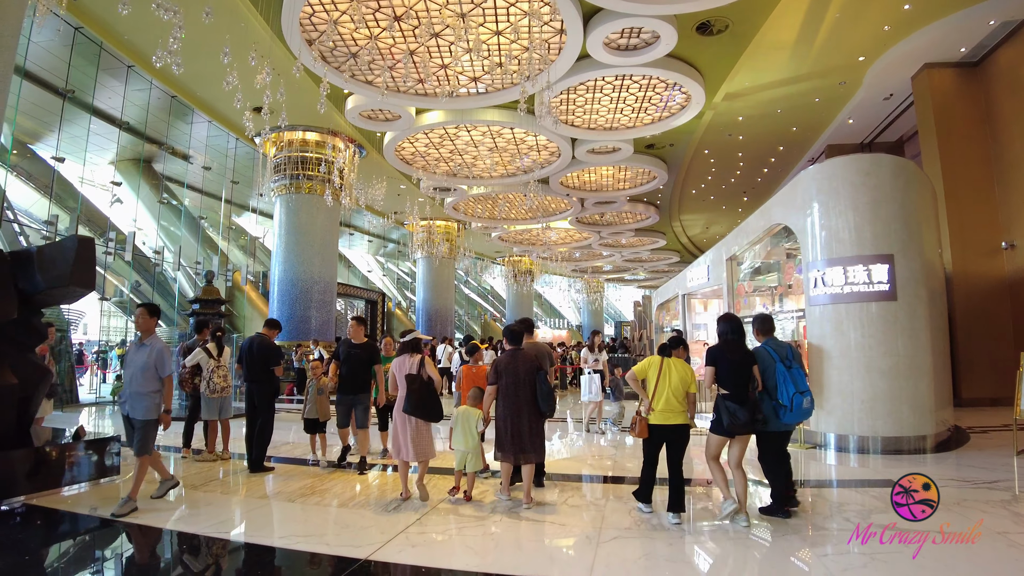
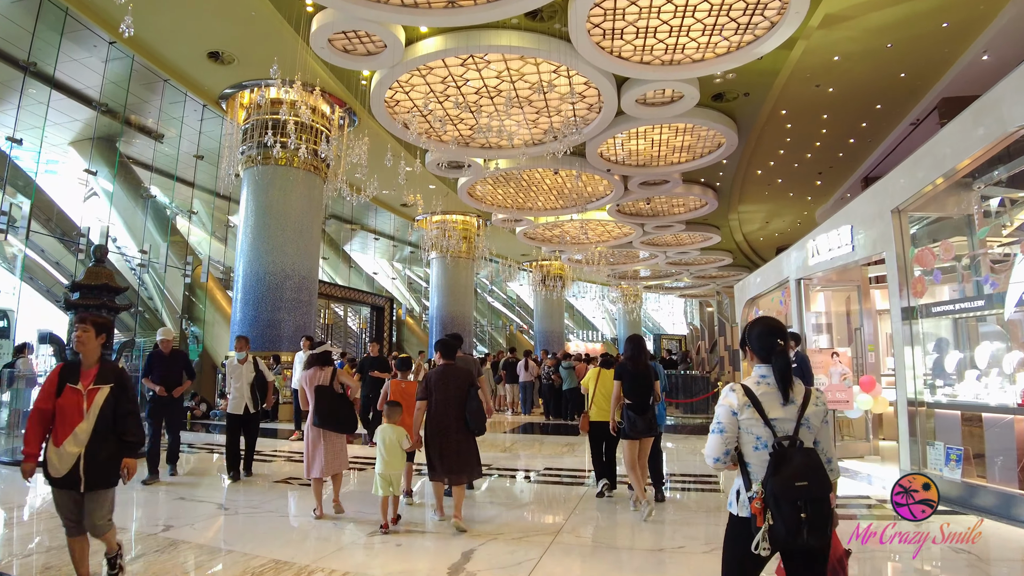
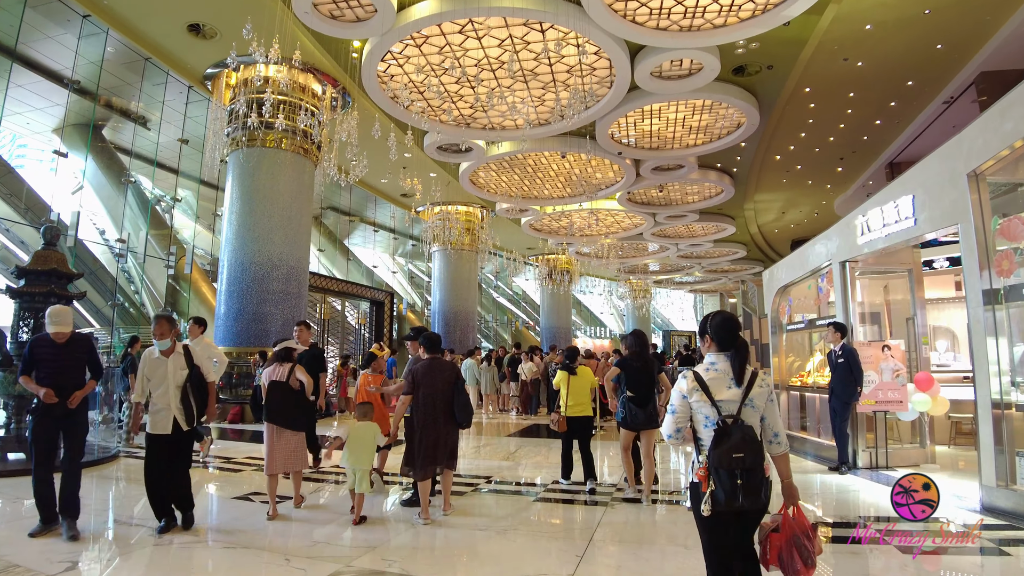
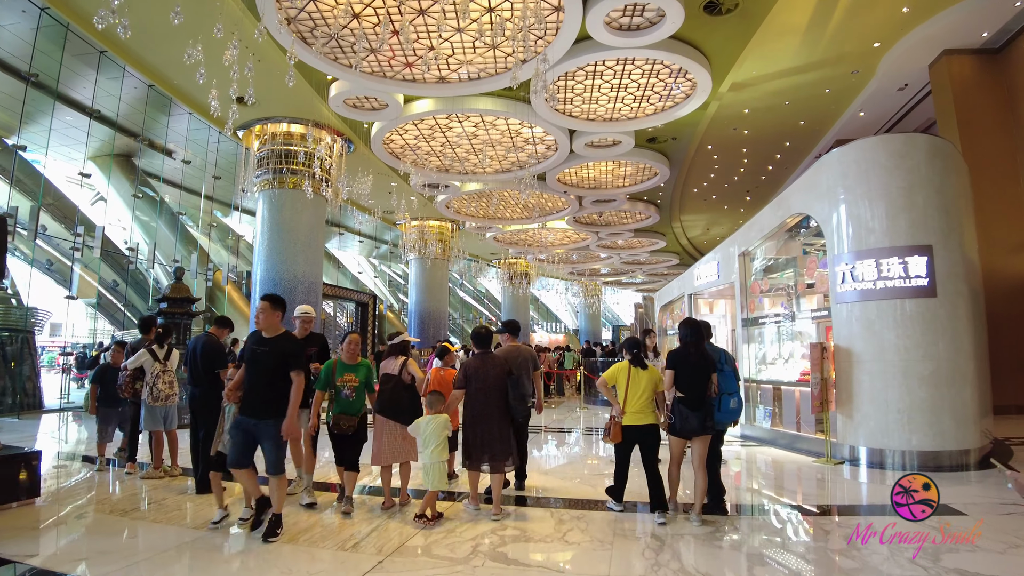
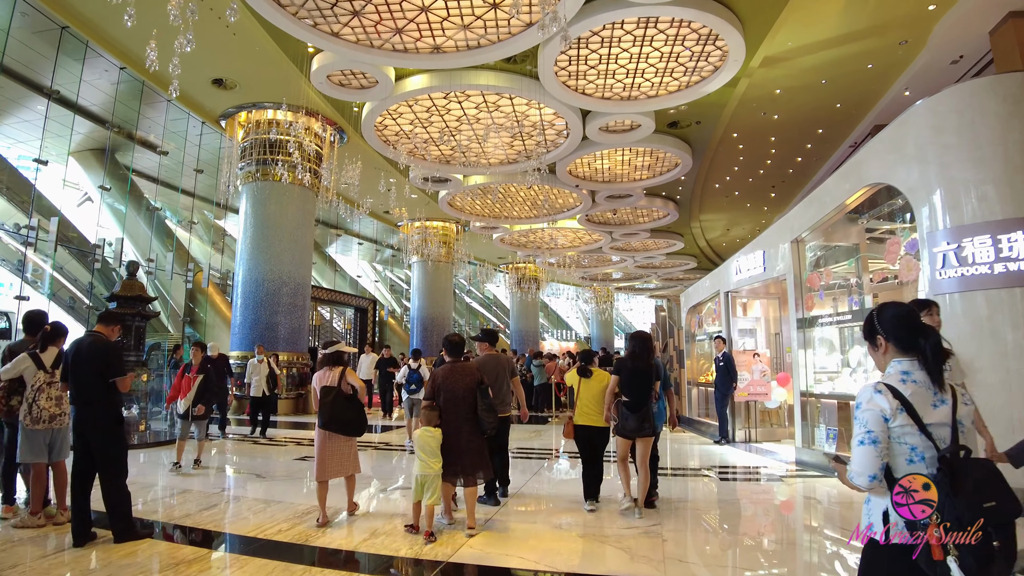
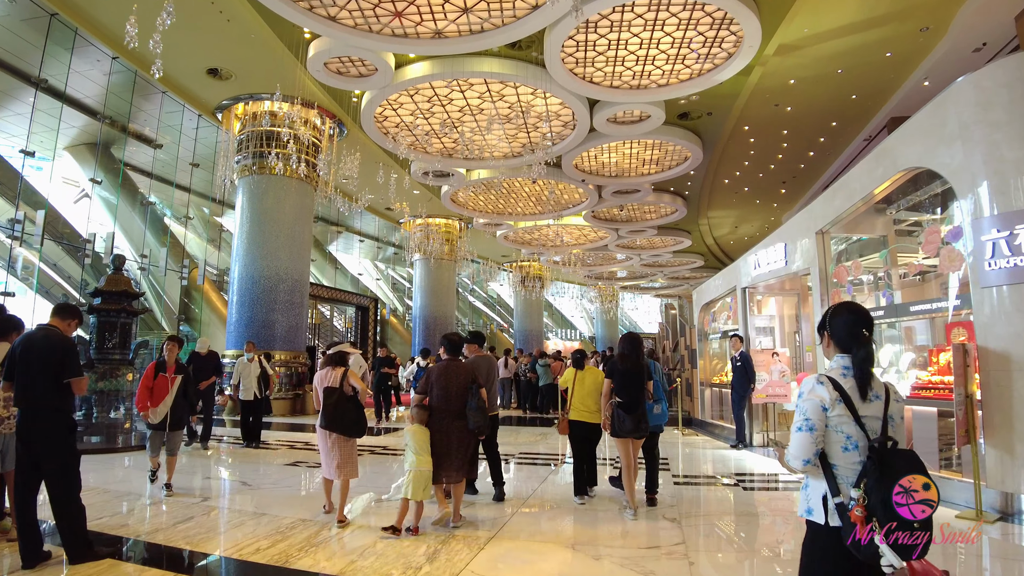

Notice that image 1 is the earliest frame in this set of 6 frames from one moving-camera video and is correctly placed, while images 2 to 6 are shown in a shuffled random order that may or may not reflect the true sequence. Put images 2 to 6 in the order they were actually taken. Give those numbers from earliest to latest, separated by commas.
4, 5, 6, 2, 3
